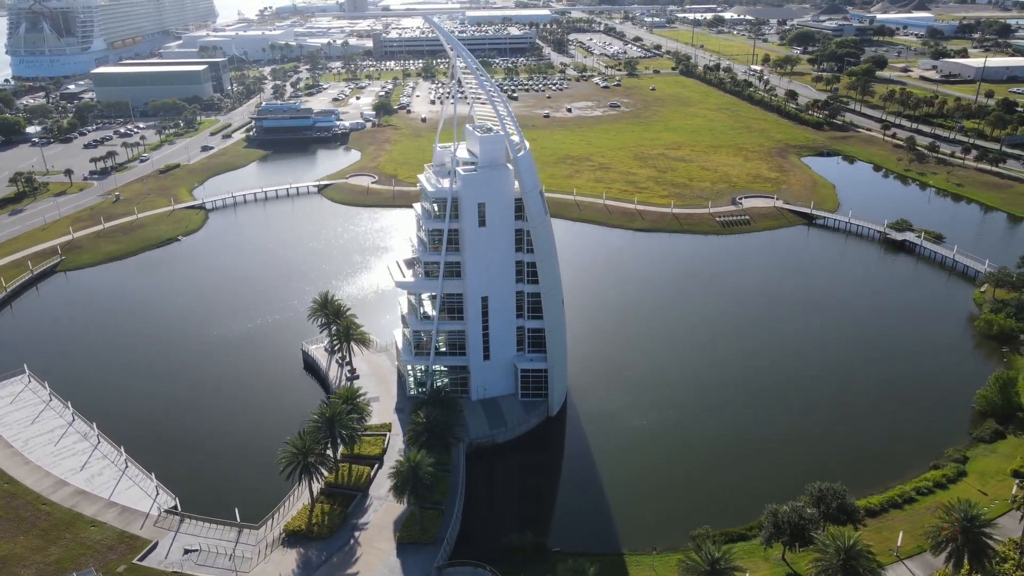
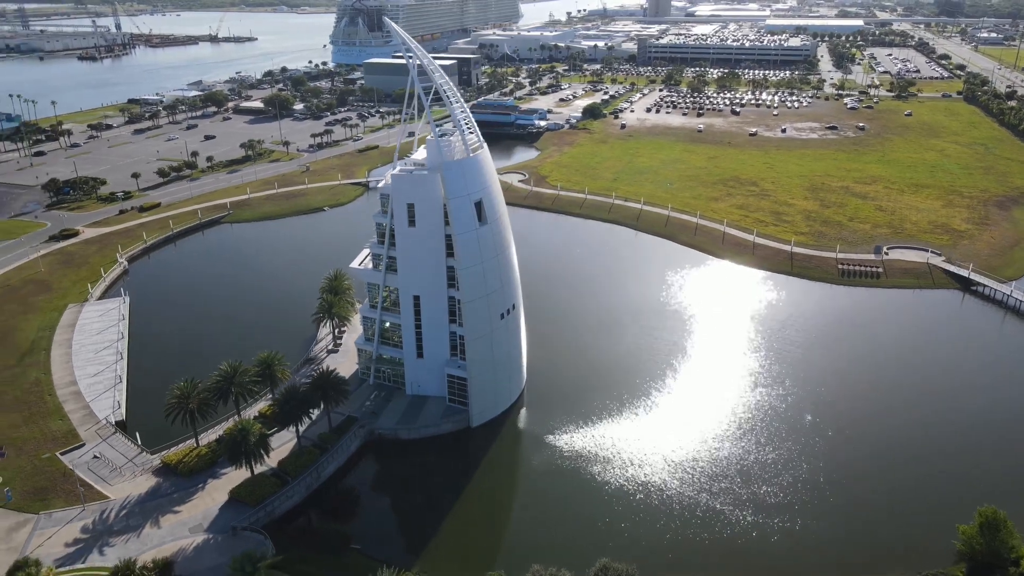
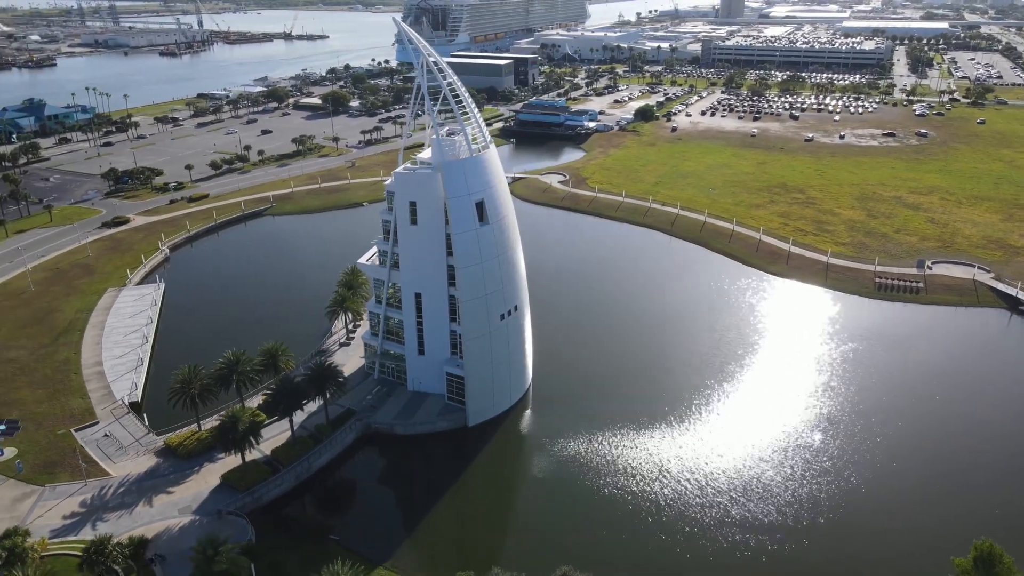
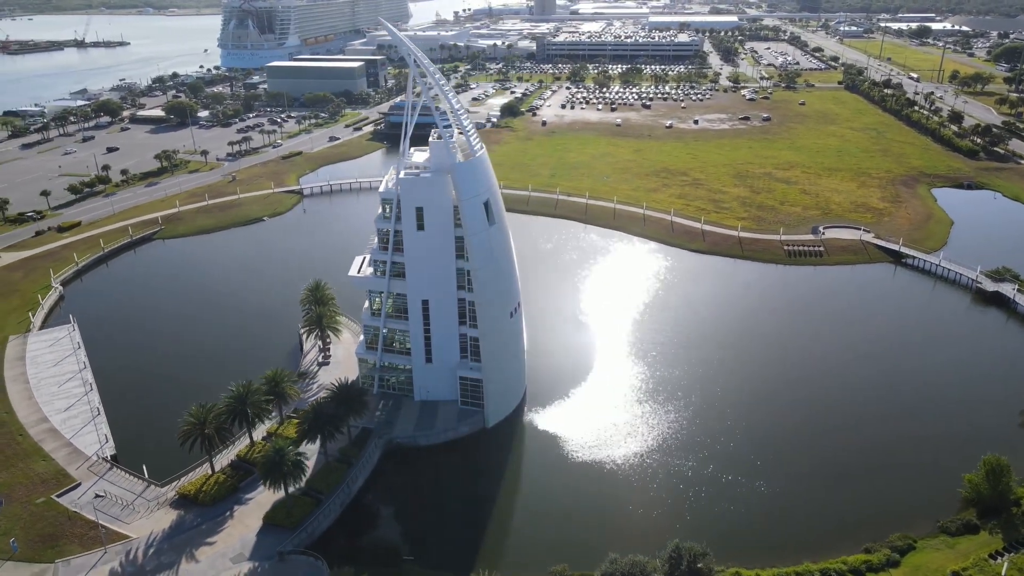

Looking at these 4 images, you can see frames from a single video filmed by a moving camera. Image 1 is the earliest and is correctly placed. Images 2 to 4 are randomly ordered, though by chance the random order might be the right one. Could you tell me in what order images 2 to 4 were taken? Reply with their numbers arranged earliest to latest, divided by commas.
4, 2, 3
